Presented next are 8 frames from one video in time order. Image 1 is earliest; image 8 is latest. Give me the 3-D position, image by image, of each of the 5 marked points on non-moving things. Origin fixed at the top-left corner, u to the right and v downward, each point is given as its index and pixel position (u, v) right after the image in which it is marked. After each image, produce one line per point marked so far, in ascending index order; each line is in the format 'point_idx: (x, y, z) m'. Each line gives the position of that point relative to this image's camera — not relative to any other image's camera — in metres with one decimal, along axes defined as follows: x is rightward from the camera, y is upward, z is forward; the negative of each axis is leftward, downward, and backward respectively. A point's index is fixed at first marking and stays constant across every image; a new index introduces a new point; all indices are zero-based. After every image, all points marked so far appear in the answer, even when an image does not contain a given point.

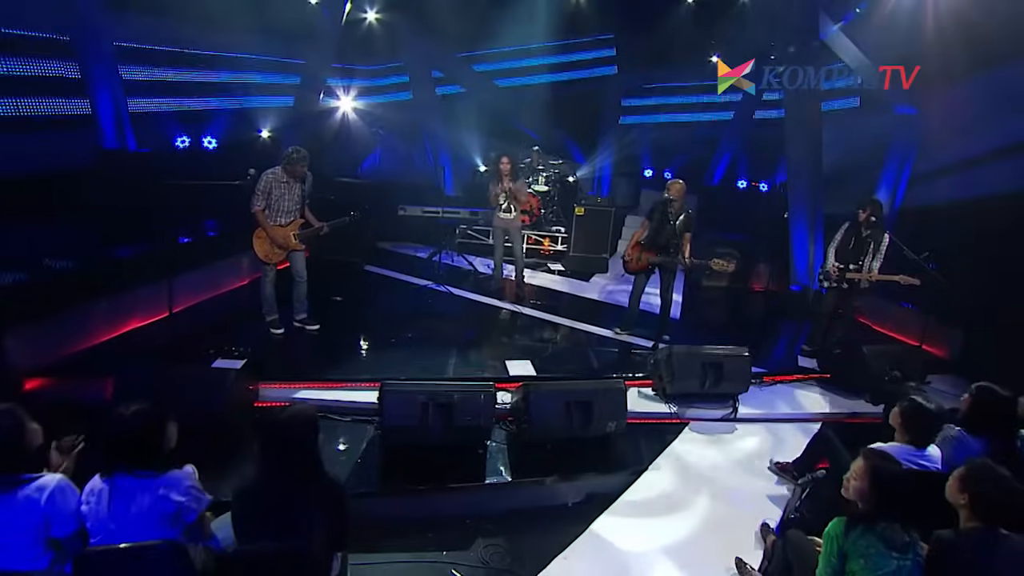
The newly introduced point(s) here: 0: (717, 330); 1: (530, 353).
0: (+2.5, -0.5, +6.0) m
1: (+0.1, -0.6, +4.5) m
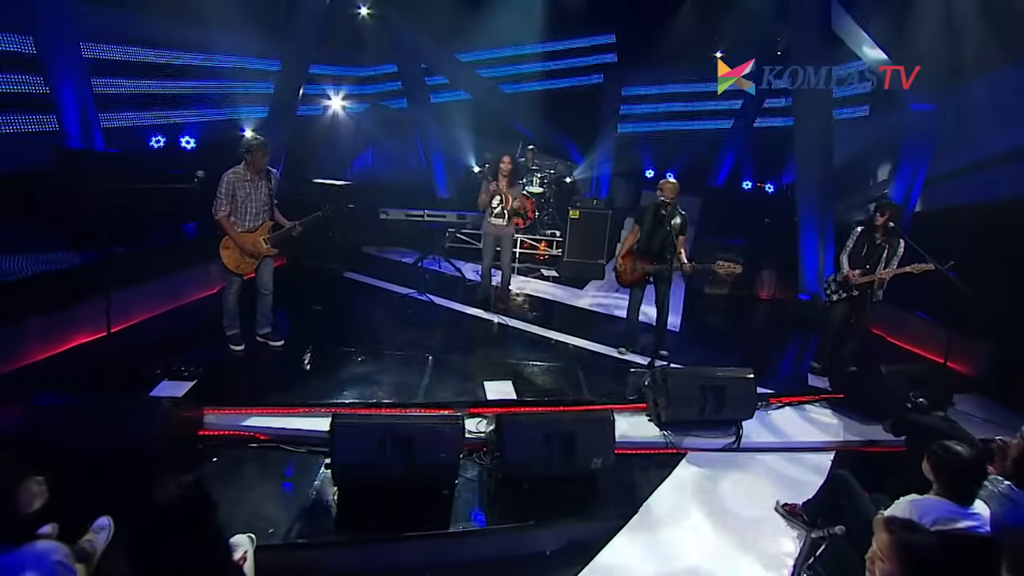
0: (+2.4, -0.6, +5.6) m
1: (0.0, -0.7, +4.1) m
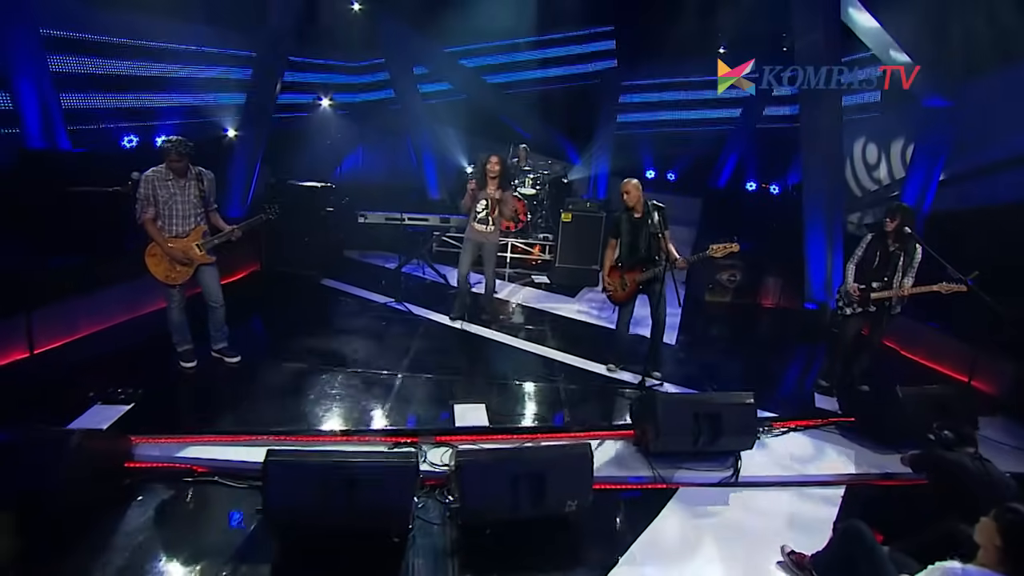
0: (+2.2, -0.7, +5.2) m
1: (-0.2, -0.8, +3.8) m
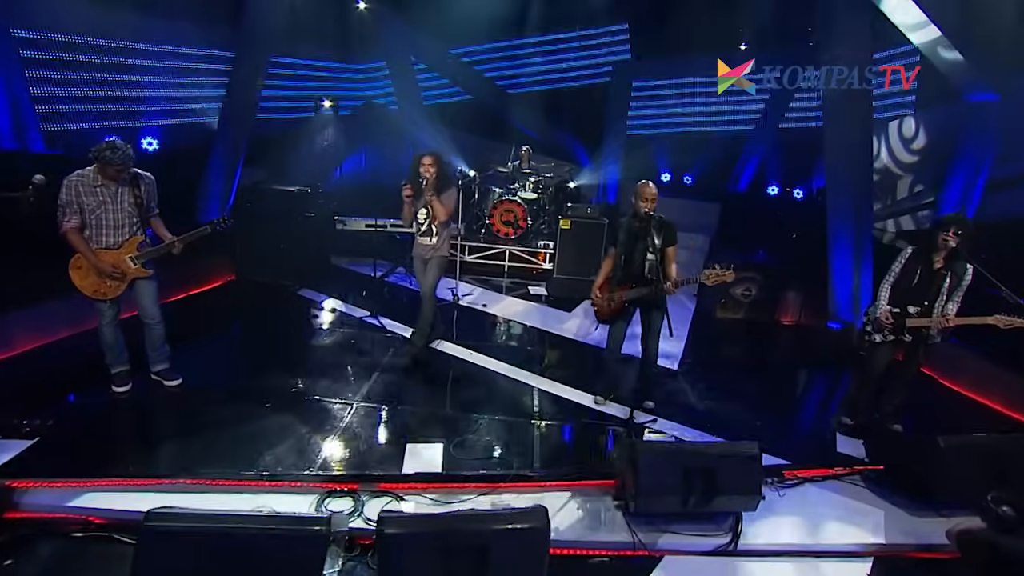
0: (+2.0, -0.8, +4.6) m
1: (-0.4, -1.0, +3.3) m
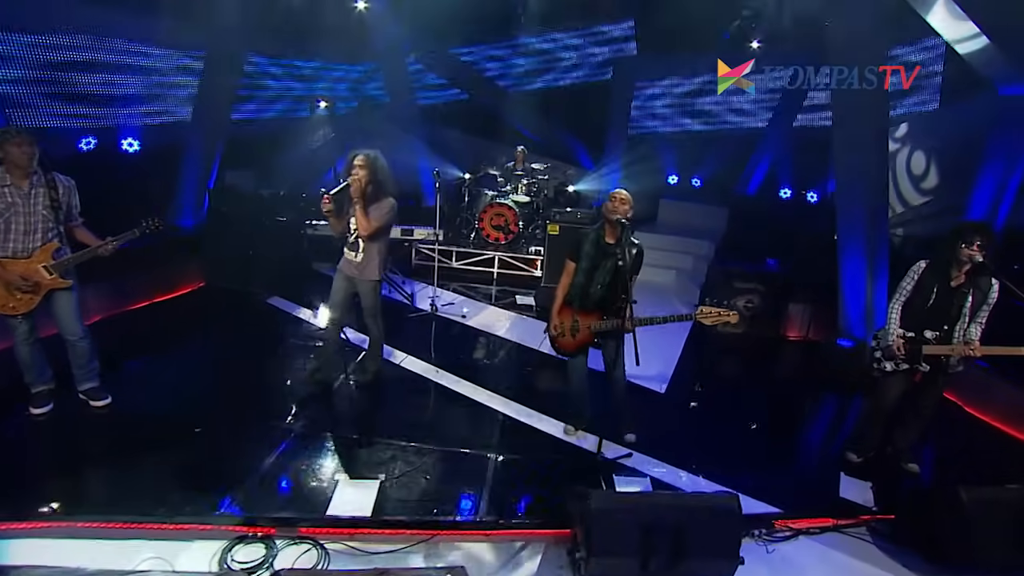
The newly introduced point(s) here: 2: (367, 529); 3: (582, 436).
0: (+1.8, -0.9, +4.2) m
1: (-0.7, -1.1, +2.9) m
2: (-0.7, -1.2, +2.5) m
3: (+0.5, -1.0, +3.3) m
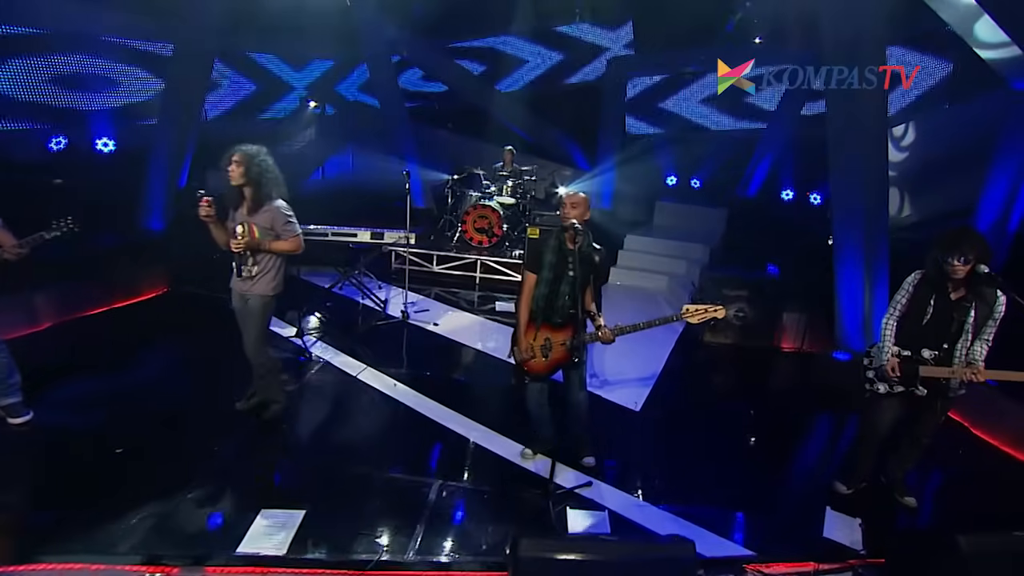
0: (+1.5, -1.0, +3.9) m
1: (-1.0, -1.1, +2.7) m
2: (-1.0, -1.3, +2.2) m
3: (+0.2, -1.1, +3.0) m
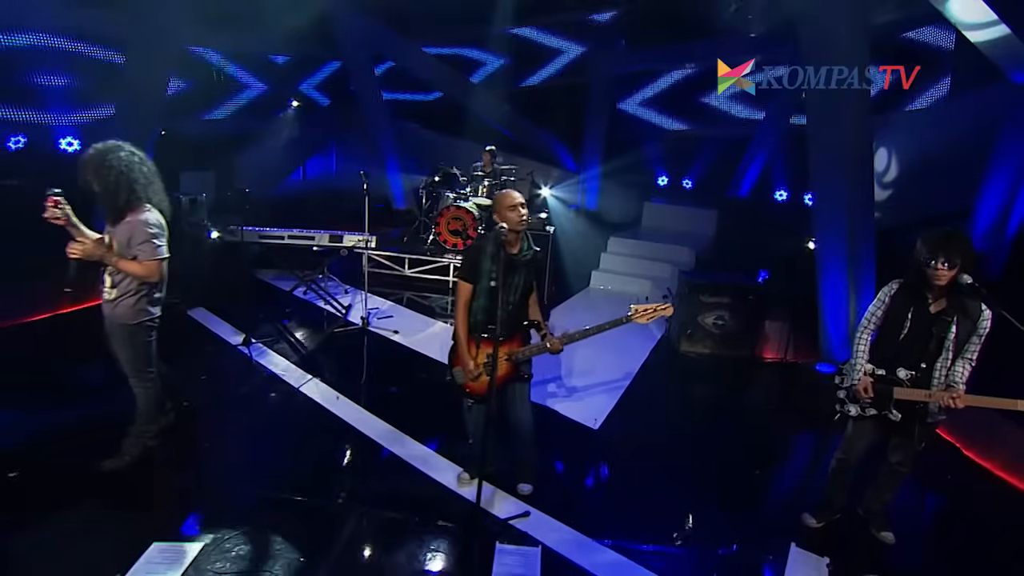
0: (+1.2, -1.1, +3.6) m
1: (-1.3, -1.2, +2.4) m
2: (-1.4, -1.3, +1.9) m
3: (-0.1, -1.1, +2.8) m
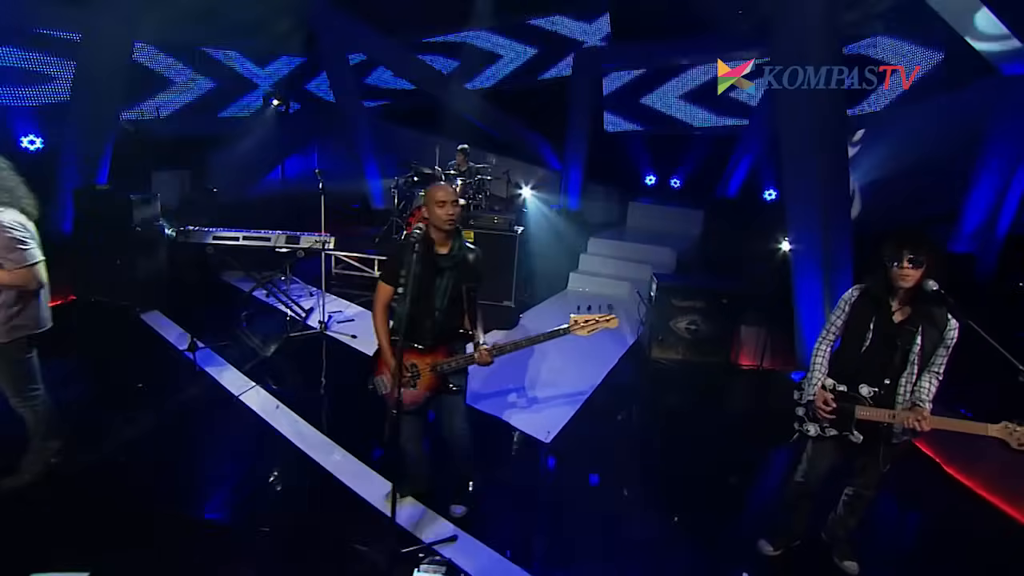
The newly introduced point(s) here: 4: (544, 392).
0: (+0.8, -1.1, +3.4) m
1: (-1.7, -1.2, +2.2) m
2: (-1.7, -1.3, +1.7) m
3: (-0.5, -1.1, +2.6) m
4: (+0.3, -0.8, +3.9) m
